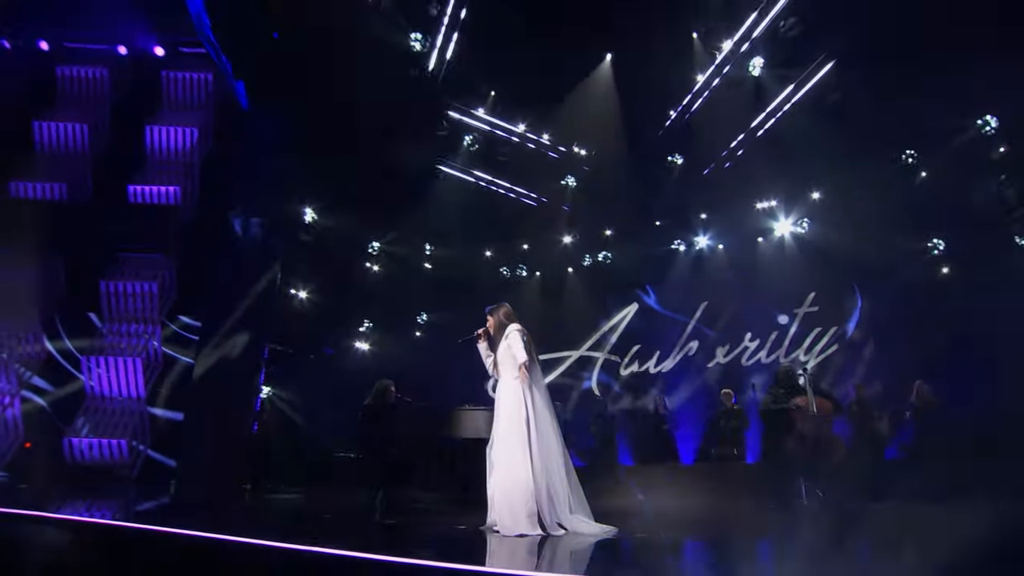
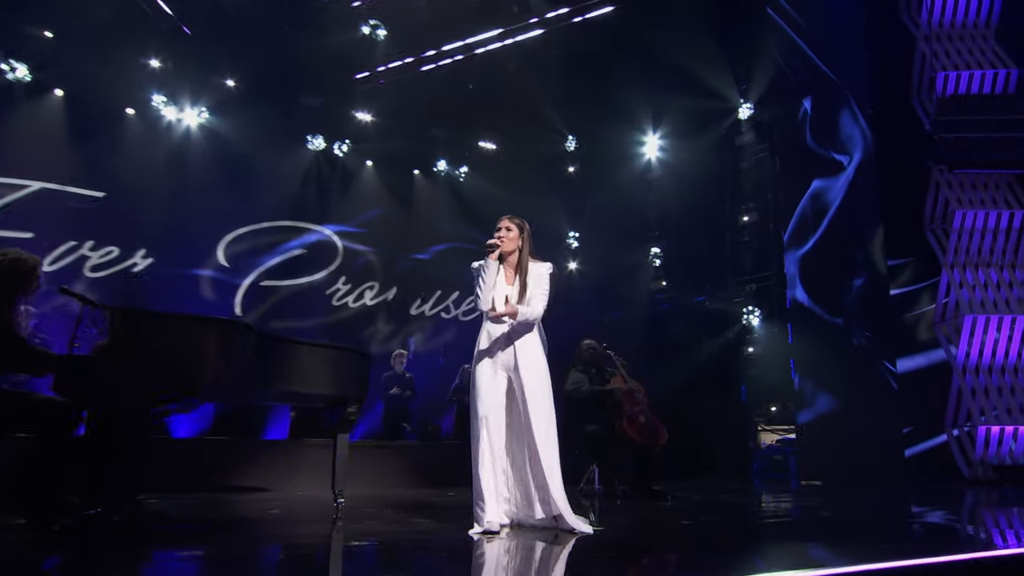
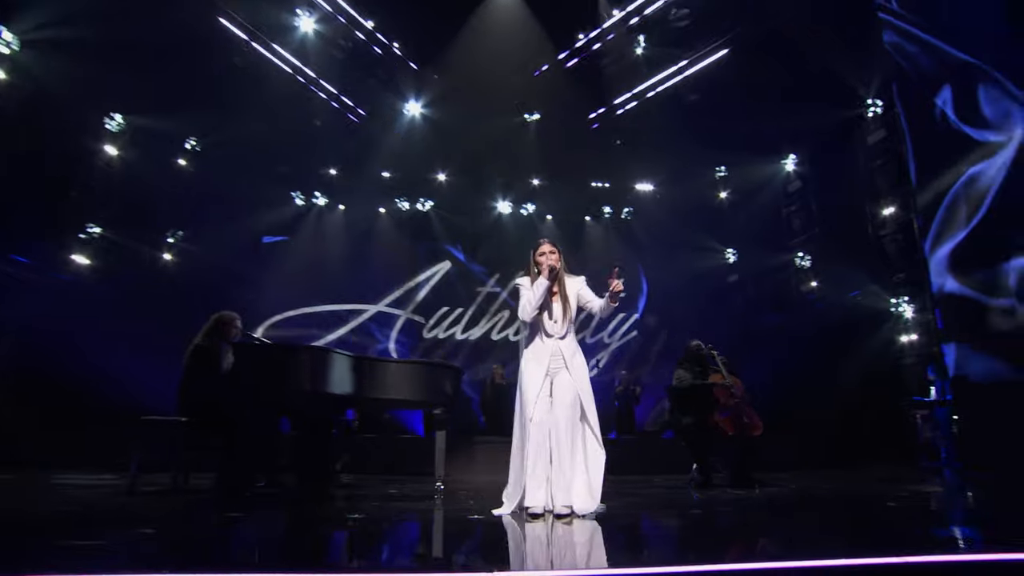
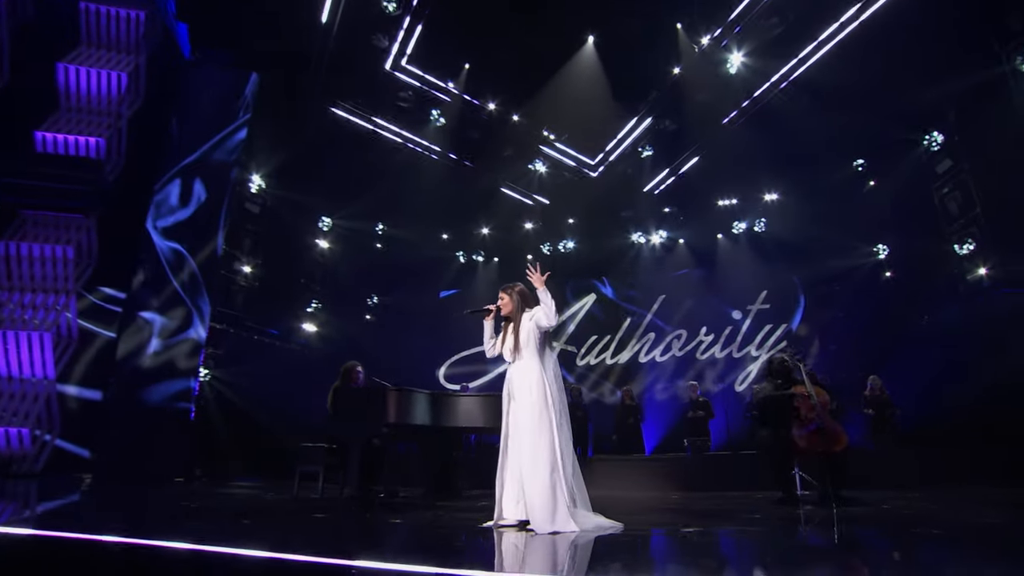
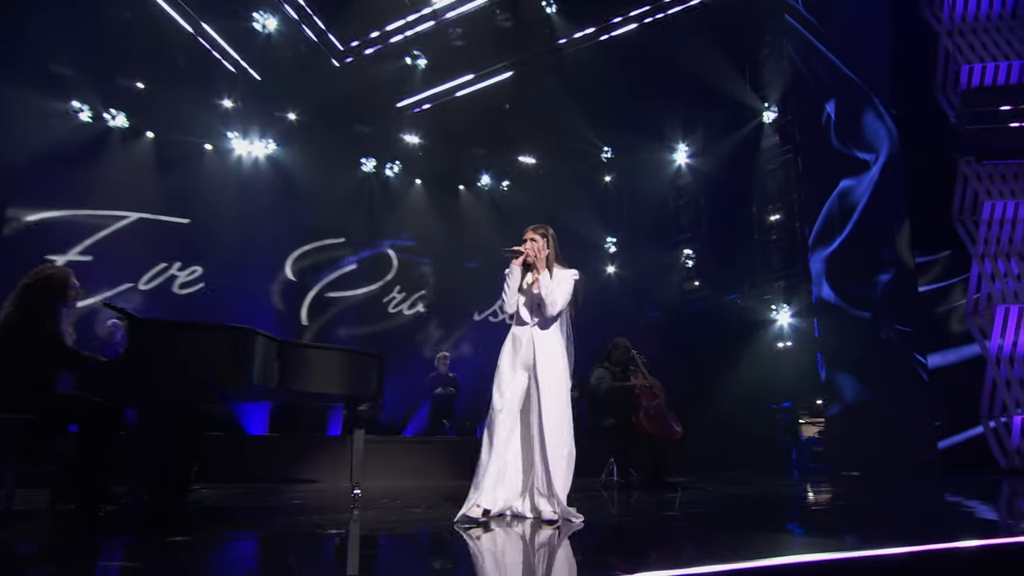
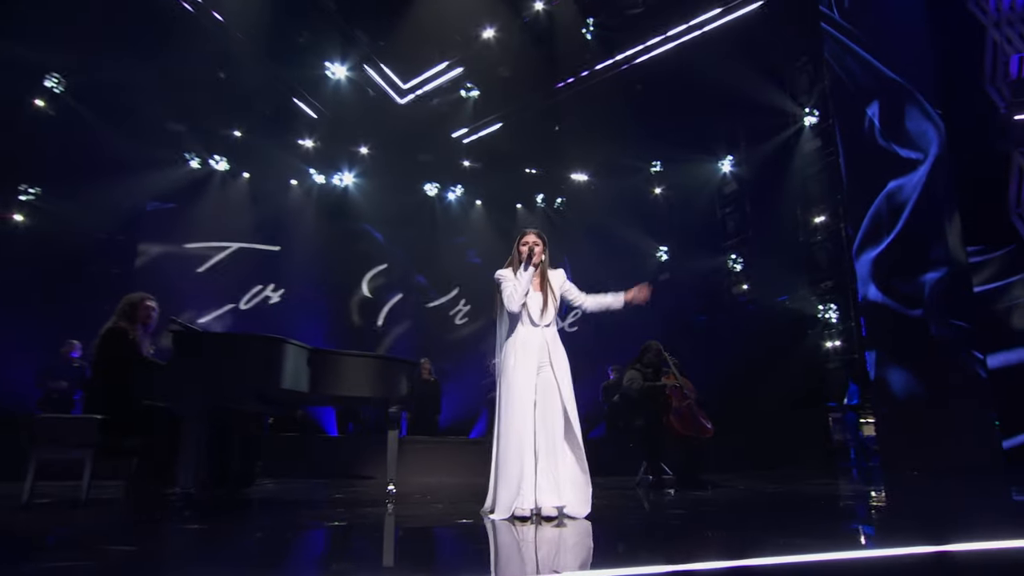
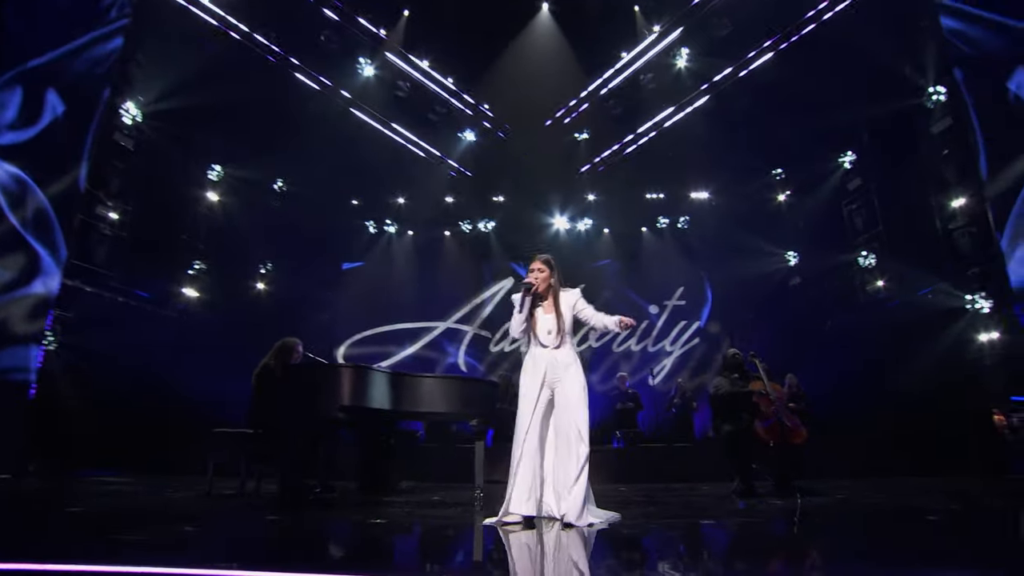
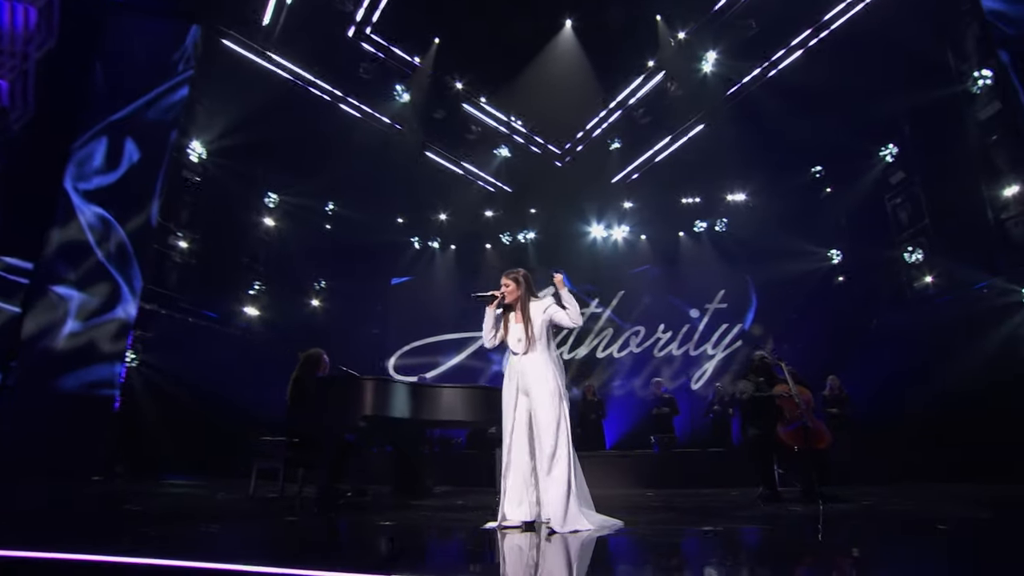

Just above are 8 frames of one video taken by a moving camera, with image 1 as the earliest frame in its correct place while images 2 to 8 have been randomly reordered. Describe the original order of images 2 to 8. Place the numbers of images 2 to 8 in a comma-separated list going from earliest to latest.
4, 8, 7, 3, 6, 5, 2
